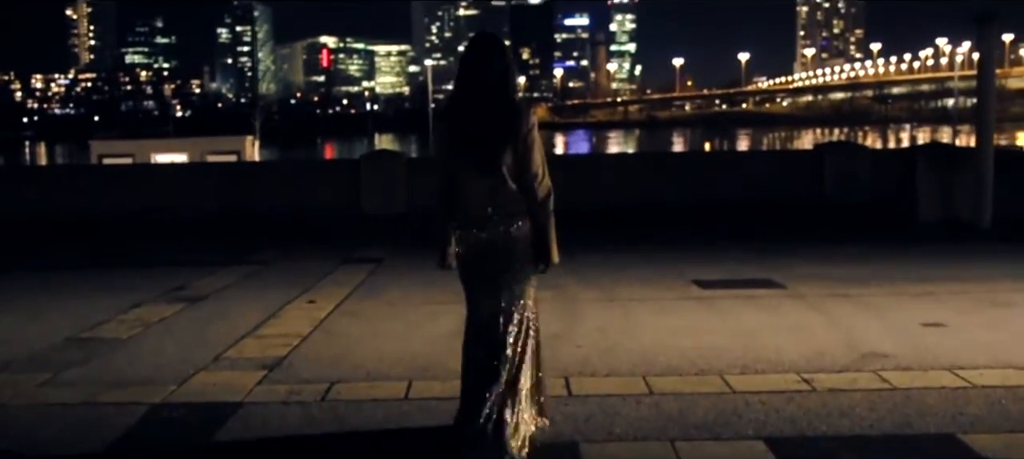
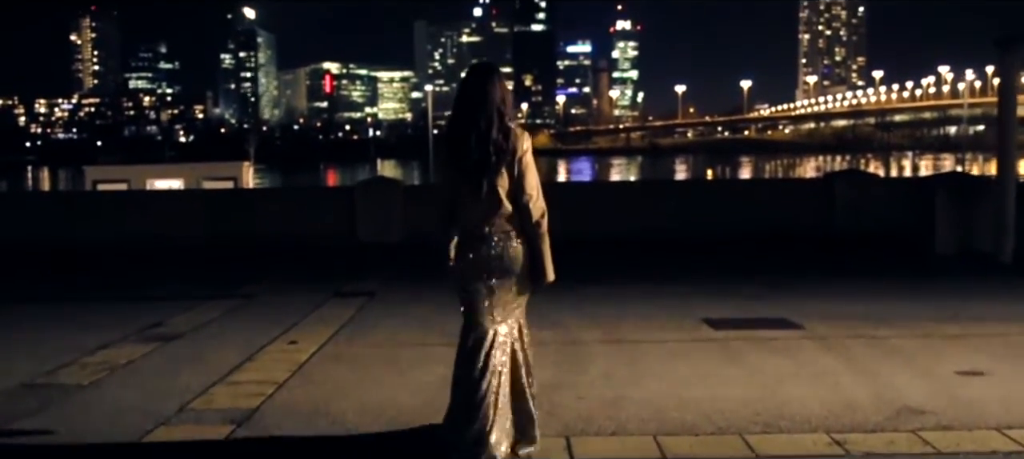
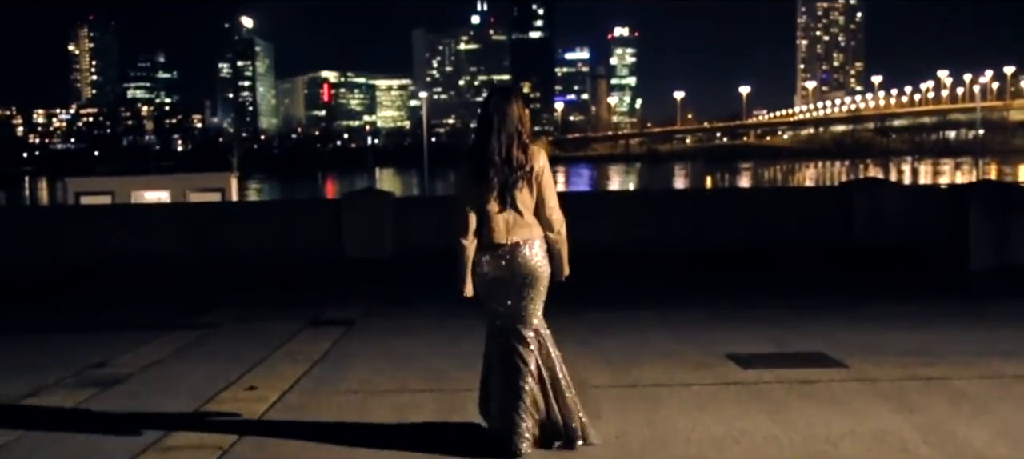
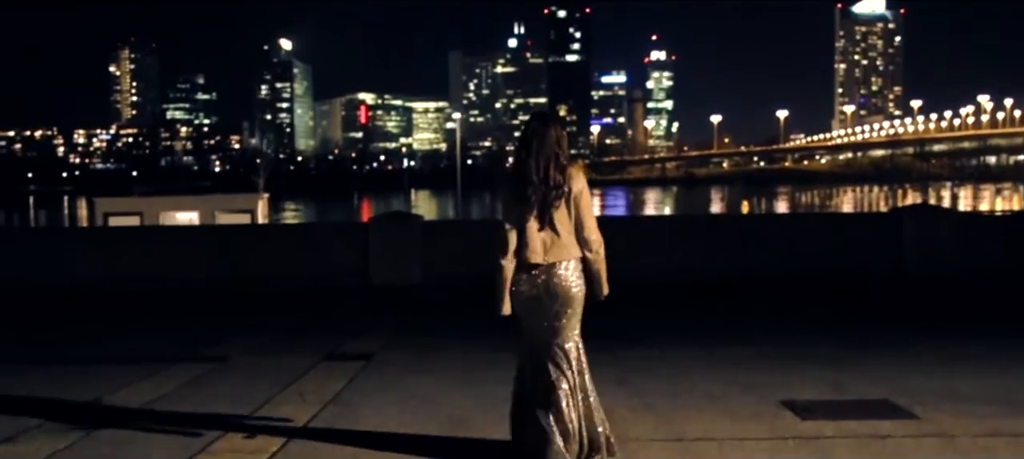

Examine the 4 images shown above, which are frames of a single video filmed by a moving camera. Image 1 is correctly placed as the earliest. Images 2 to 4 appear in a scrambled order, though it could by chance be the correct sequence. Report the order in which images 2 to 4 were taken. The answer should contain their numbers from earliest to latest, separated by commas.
2, 3, 4
